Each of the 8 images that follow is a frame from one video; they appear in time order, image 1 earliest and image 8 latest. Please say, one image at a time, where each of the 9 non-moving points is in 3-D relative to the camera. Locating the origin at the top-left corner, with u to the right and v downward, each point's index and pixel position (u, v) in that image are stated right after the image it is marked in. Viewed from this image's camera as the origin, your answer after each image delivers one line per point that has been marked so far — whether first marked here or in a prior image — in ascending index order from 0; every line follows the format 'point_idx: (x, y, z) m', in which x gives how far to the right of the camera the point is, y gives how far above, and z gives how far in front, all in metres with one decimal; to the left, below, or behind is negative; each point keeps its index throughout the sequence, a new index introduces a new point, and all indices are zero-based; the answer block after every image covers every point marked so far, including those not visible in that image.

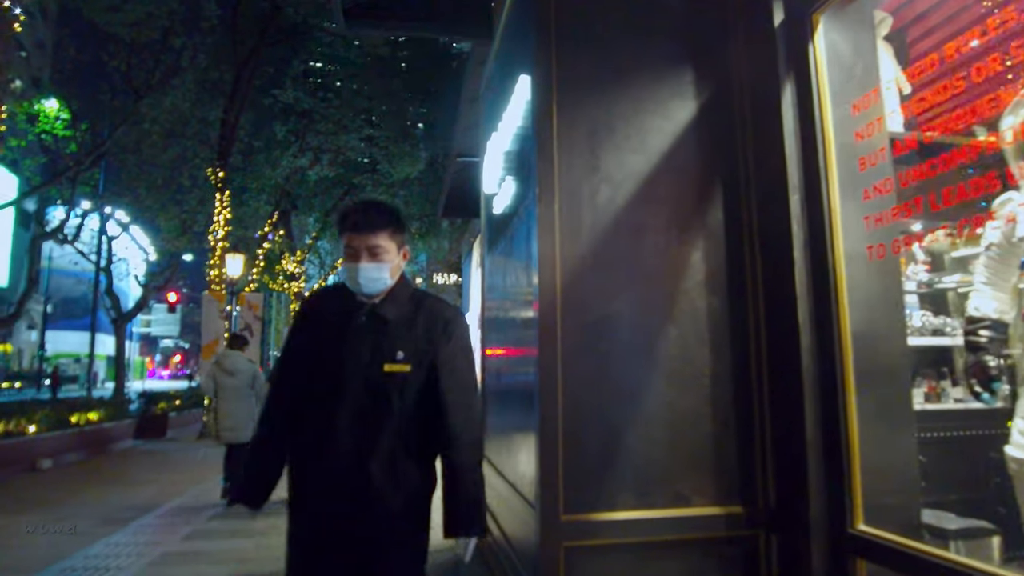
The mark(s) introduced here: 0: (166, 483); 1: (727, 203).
0: (-5.8, -3.1, +11.4) m
1: (+1.3, +0.5, +4.0) m
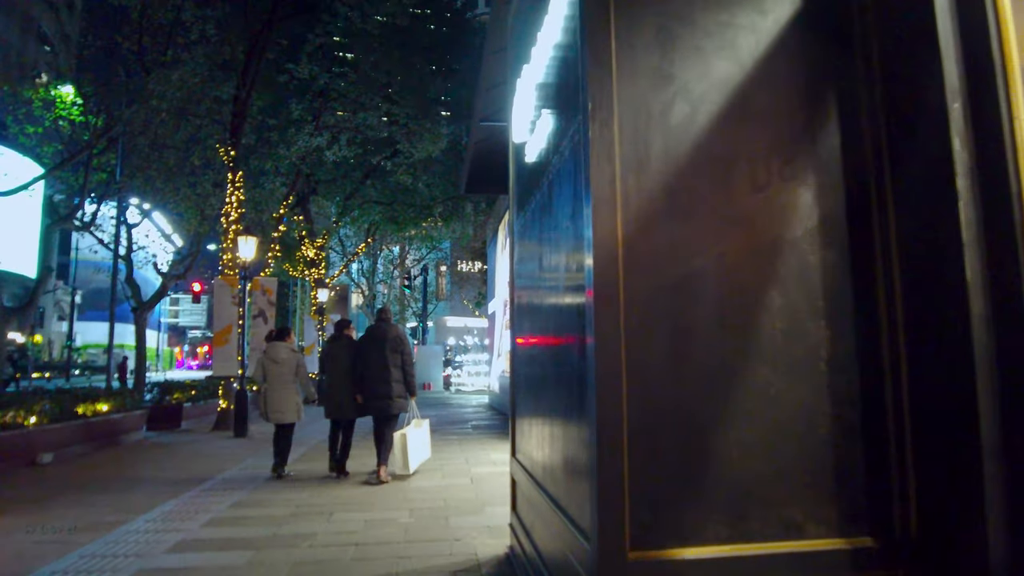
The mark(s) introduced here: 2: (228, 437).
0: (-5.3, -2.9, +10.6) m
1: (+1.5, +0.7, +3.0) m
2: (-6.1, -3.1, +14.5) m
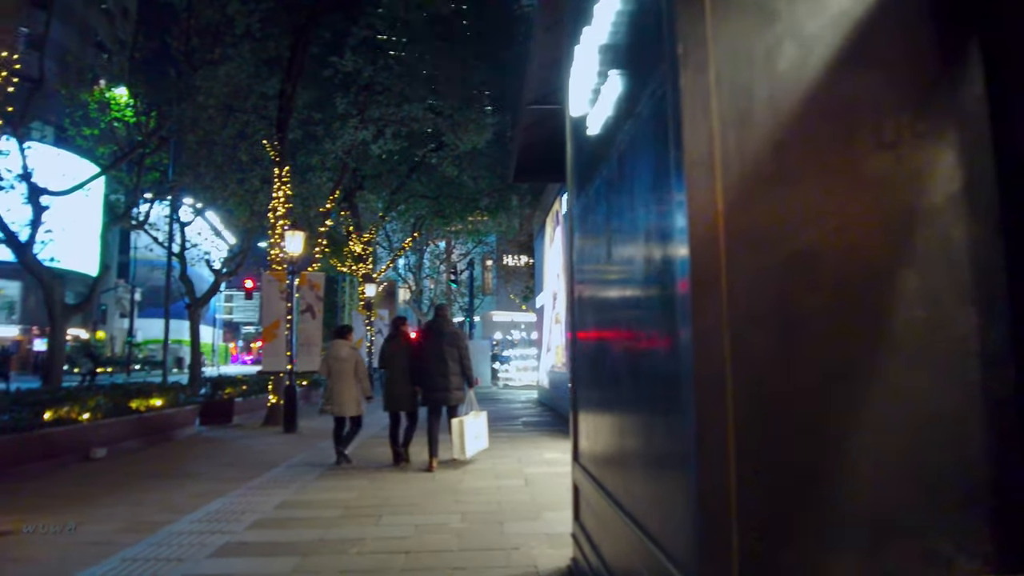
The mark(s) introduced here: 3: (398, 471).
0: (-4.5, -2.8, +10.5) m
1: (+1.7, +0.8, +2.4) m
2: (-5.0, -3.0, +14.4) m
3: (-1.5, -2.4, +9.1) m
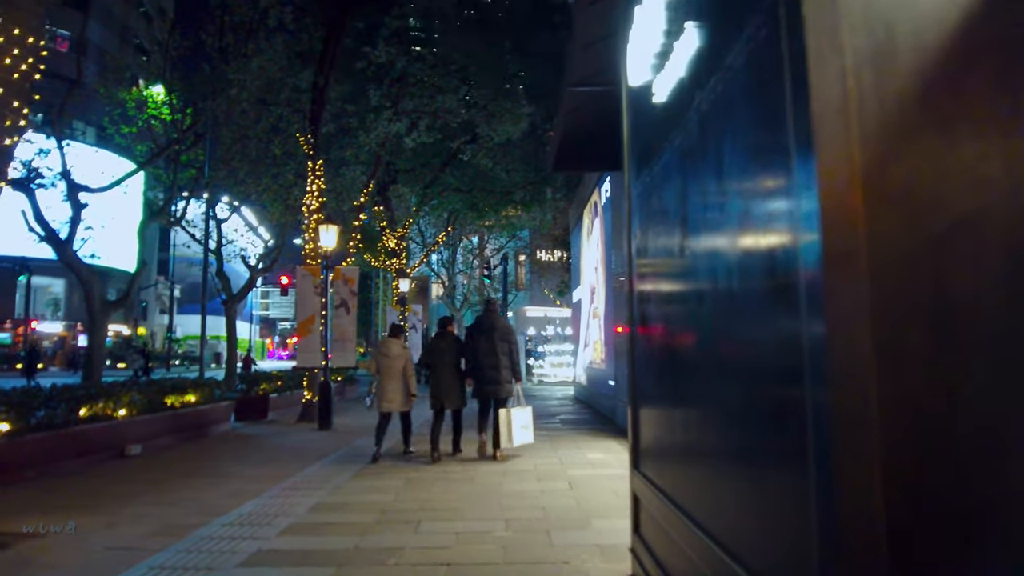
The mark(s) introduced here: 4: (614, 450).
0: (-3.9, -2.7, +10.3) m
1: (+1.9, +0.8, +1.9) m
2: (-4.2, -2.9, +14.2) m
3: (-1.0, -2.3, +8.7) m
4: (+1.5, -2.3, +9.8) m
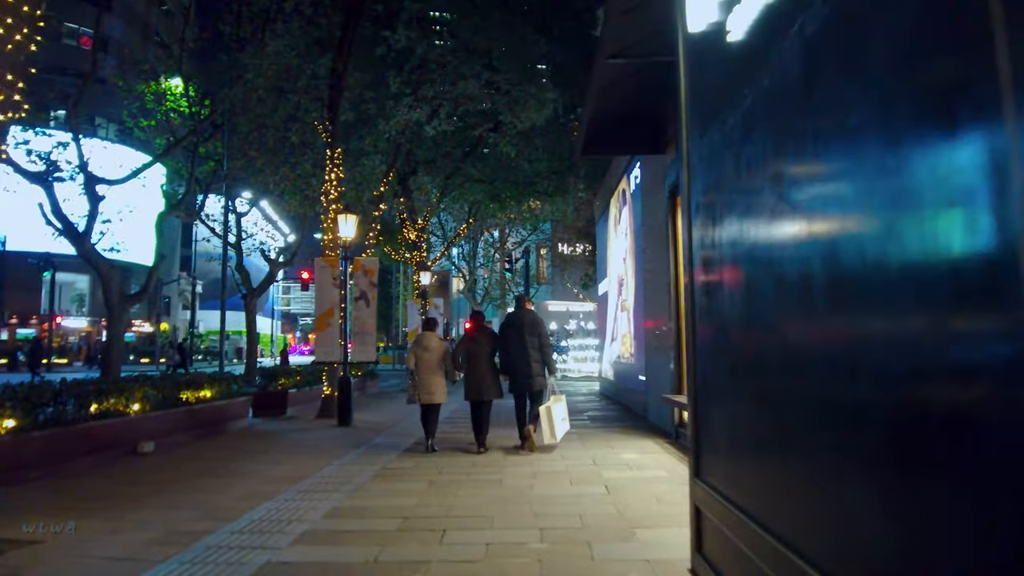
0: (-3.5, -2.5, +9.8) m
1: (+2.1, +0.9, +1.3) m
2: (-3.7, -2.8, +13.8) m
3: (-0.6, -2.2, +8.2) m
4: (+1.9, -2.2, +9.1) m
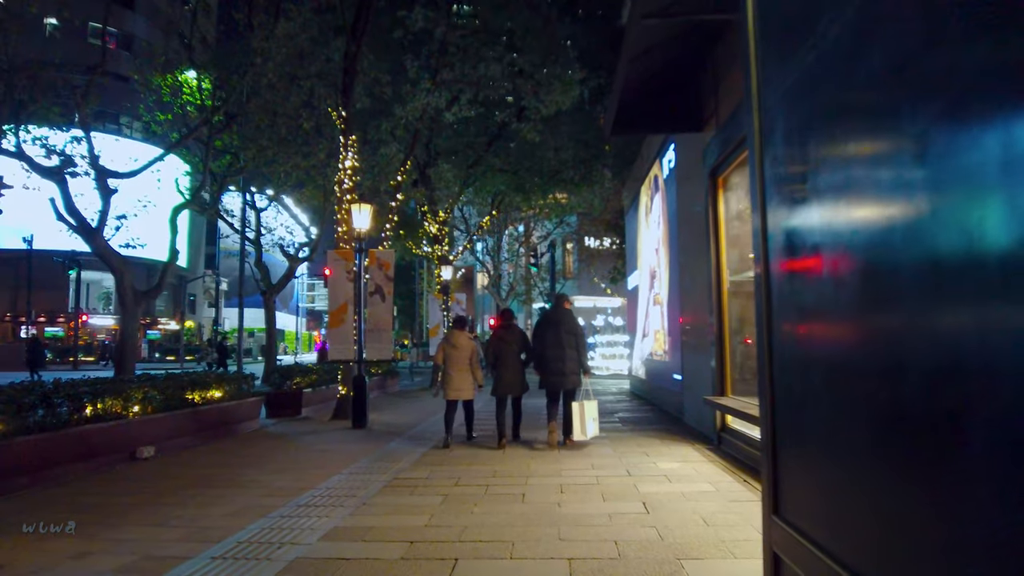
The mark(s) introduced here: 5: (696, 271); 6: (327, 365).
0: (-3.1, -2.4, +9.1) m
1: (+2.1, +1.0, +0.3) m
2: (-3.2, -2.6, +13.0) m
3: (-0.3, -2.1, +7.4) m
4: (+2.2, -2.1, +8.2) m
5: (+2.9, +0.3, +10.7) m
6: (-4.9, -2.0, +18.0) m
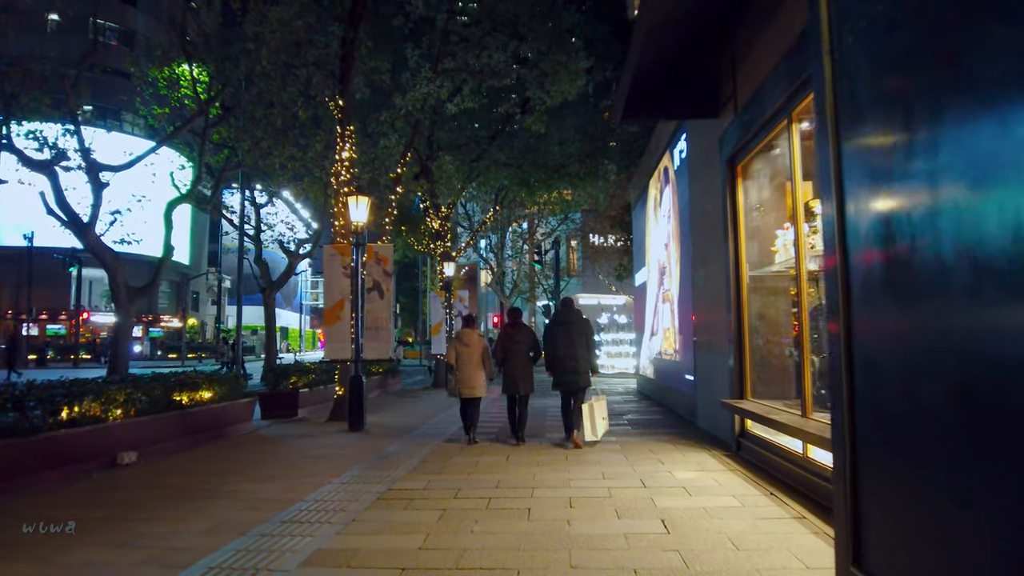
0: (-3.1, -2.4, +8.6) m
1: (+2.1, +1.1, -0.3) m
2: (-3.1, -2.6, +12.5) m
3: (-0.3, -2.0, +6.8) m
4: (+2.2, -2.0, +7.6) m
5: (+3.0, +0.3, +10.1) m
6: (-4.8, -2.0, +17.4) m
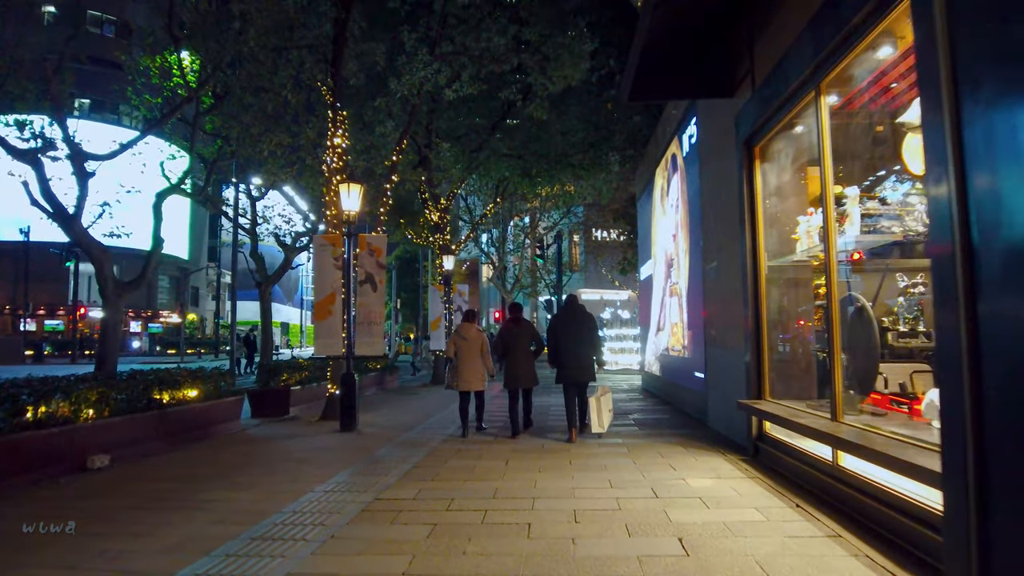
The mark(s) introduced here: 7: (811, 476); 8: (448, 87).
0: (-3.1, -2.3, +8.0) m
1: (+2.0, +1.1, -0.9) m
2: (-3.1, -2.4, +11.9) m
3: (-0.3, -1.9, +6.2) m
4: (+2.2, -1.9, +7.0) m
5: (+3.0, +0.4, +9.4) m
6: (-4.8, -1.8, +16.8) m
7: (+2.8, -1.8, +6.4) m
8: (-1.6, +4.9, +16.2) m
